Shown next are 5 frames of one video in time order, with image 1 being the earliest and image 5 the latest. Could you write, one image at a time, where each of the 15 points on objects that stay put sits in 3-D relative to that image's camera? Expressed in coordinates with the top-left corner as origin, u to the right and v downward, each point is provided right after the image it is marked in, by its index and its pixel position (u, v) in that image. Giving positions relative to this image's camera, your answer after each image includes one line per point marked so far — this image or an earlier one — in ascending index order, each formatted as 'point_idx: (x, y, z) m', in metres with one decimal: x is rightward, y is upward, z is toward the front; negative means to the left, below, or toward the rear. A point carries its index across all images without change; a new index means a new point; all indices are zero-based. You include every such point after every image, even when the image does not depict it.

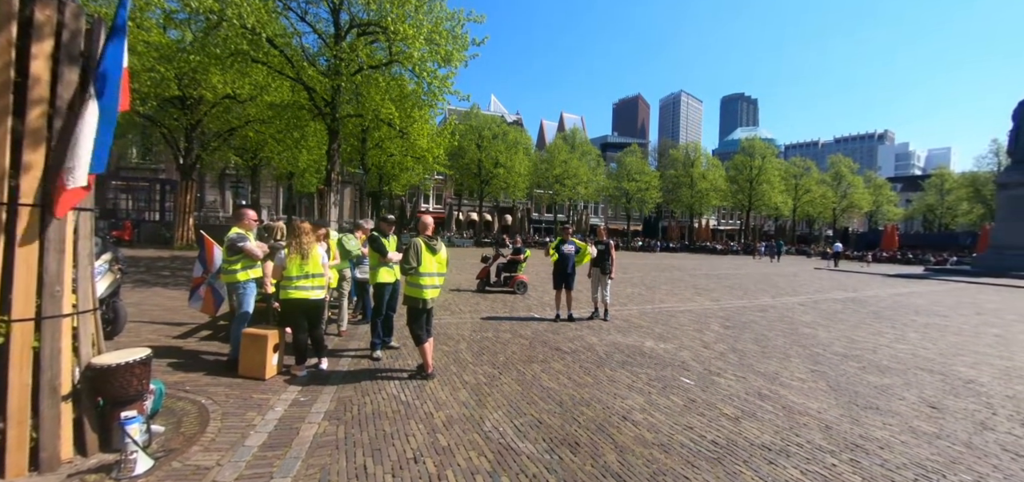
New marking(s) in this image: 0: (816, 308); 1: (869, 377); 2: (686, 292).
0: (+8.2, -1.8, +11.5) m
1: (+5.0, -1.9, +6.0) m
2: (+5.5, -1.6, +13.5) m
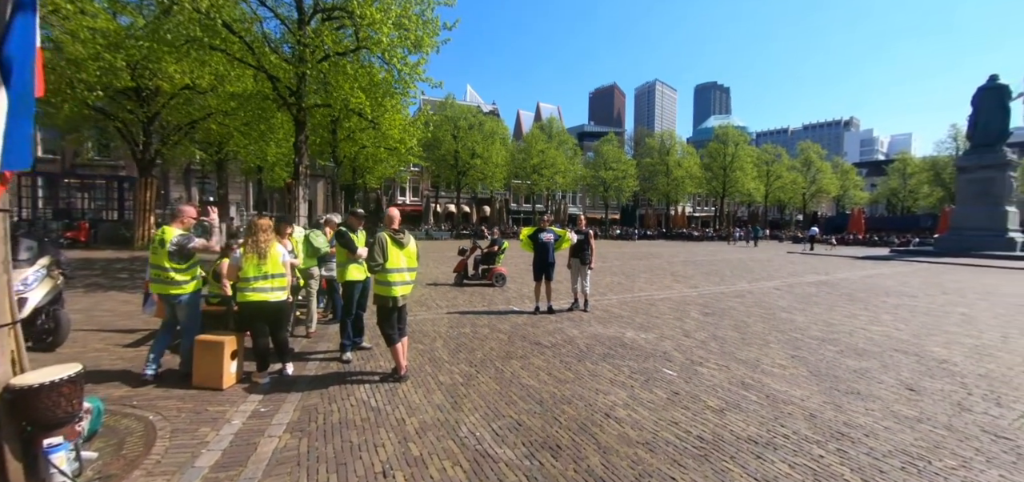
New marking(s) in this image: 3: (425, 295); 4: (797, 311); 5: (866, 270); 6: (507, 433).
0: (+7.6, -1.4, +11.6) m
1: (+4.7, -1.7, +6.0) m
2: (+4.9, -1.2, +13.6) m
3: (-2.1, -1.3, +10.2) m
4: (+6.1, -1.5, +9.1) m
5: (+14.1, -1.2, +16.9) m
6: (0.0, -1.6, +3.6) m
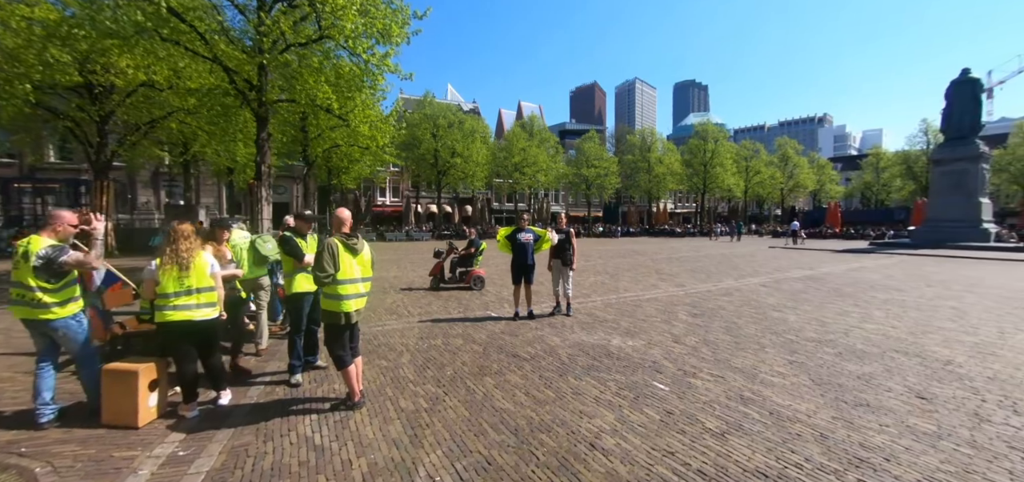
0: (+7.1, -1.3, +11.3) m
1: (+4.4, -1.6, +5.6) m
2: (+4.3, -1.2, +13.1) m
3: (-2.6, -1.4, +9.6) m
4: (+5.6, -1.4, +8.7) m
5: (+13.3, -0.9, +16.8) m
6: (-0.3, -1.7, +3.0) m
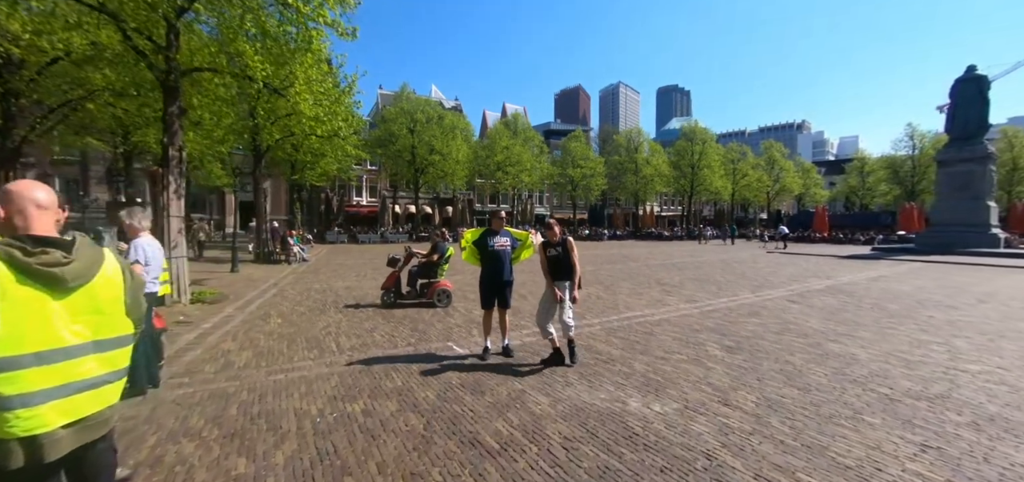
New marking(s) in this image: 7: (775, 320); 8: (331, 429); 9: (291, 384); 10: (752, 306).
0: (+6.5, -1.4, +9.3) m
1: (+4.1, -1.7, +3.4) m
2: (+3.6, -1.3, +11.0) m
3: (-3.1, -1.4, +7.2) m
4: (+5.2, -1.5, +6.6) m
5: (+12.6, -1.1, +15.1) m
6: (-0.5, -1.7, +0.7) m
7: (+4.9, -1.5, +7.9) m
8: (-1.5, -1.6, +3.7) m
9: (-2.4, -1.5, +4.7) m
10: (+5.2, -1.4, +9.3) m
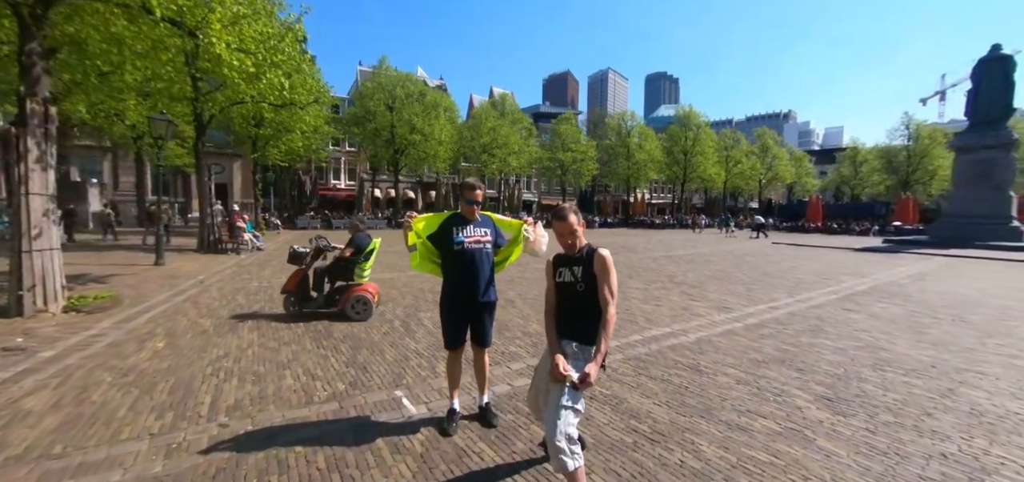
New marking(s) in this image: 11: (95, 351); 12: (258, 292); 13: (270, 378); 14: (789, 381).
0: (+6.3, -1.3, +7.3) m
1: (+4.0, -1.8, +1.4) m
2: (+3.3, -1.1, +8.9) m
3: (-3.2, -1.3, +4.9) m
4: (+5.0, -1.5, +4.6) m
5: (+12.1, -0.9, +13.2) m
6: (-0.5, -1.8, -1.5) m
7: (+4.7, -1.4, +5.8) m
8: (-1.6, -1.6, +1.4) m
9: (-2.5, -1.5, +2.4) m
10: (+5.0, -1.3, +7.2) m
11: (-5.0, -1.3, +5.1) m
12: (-5.2, -1.0, +8.7) m
13: (-2.4, -1.4, +4.4) m
14: (+2.9, -1.4, +4.5) m
